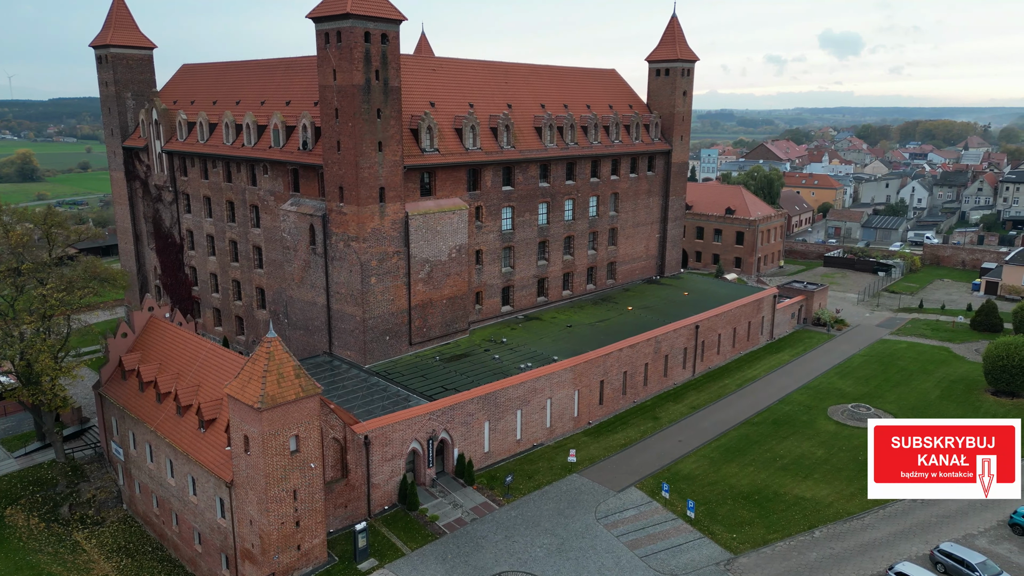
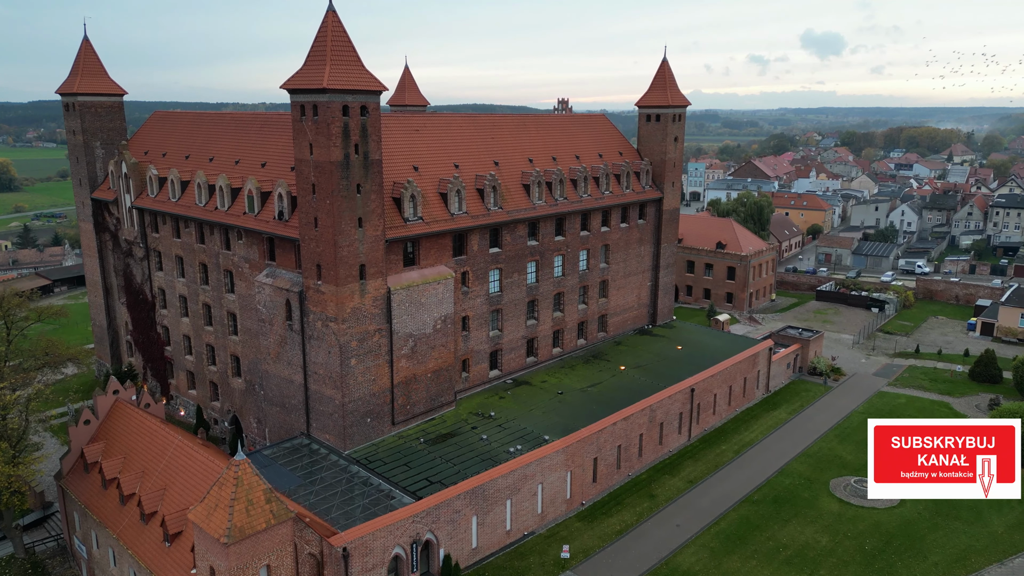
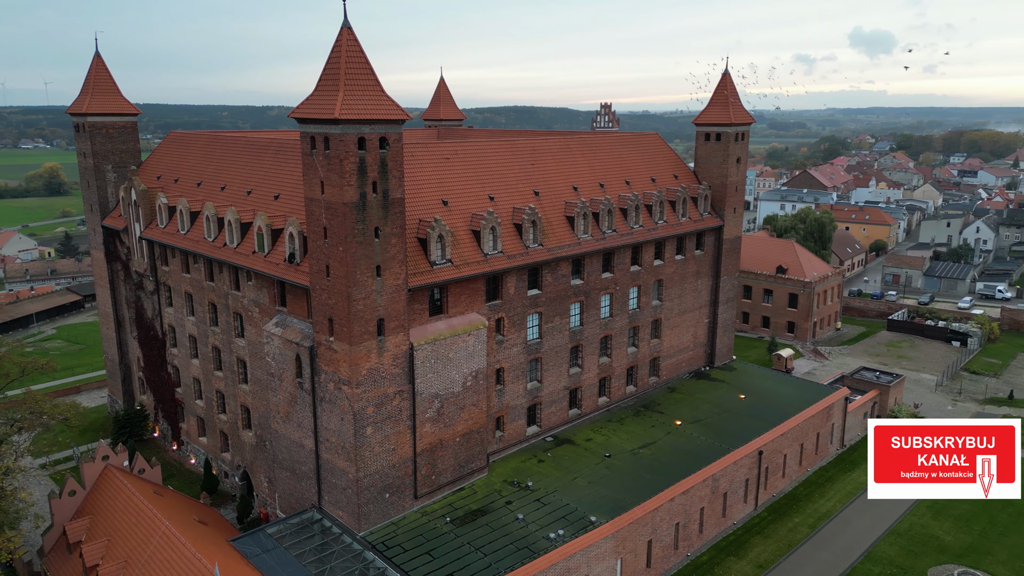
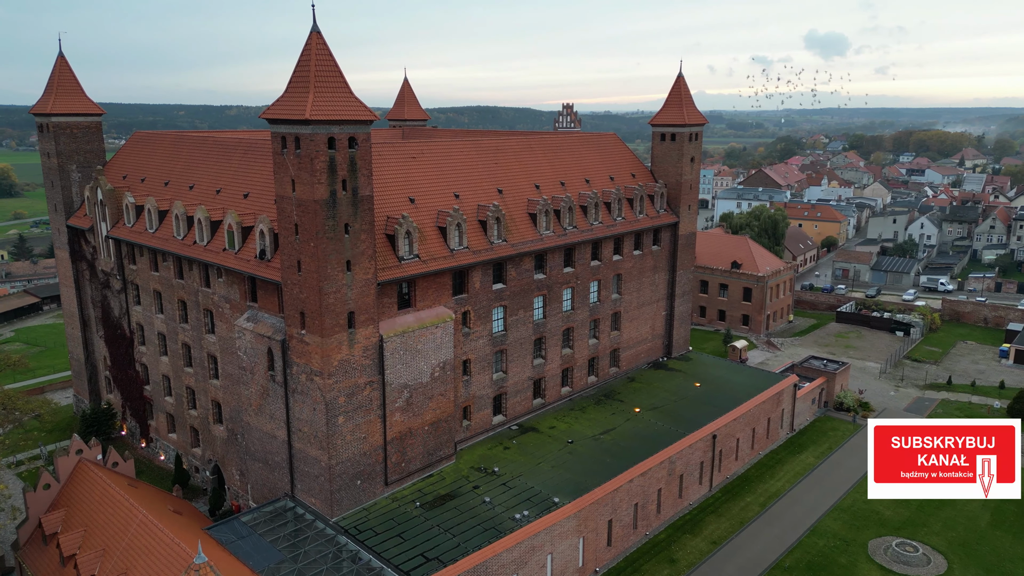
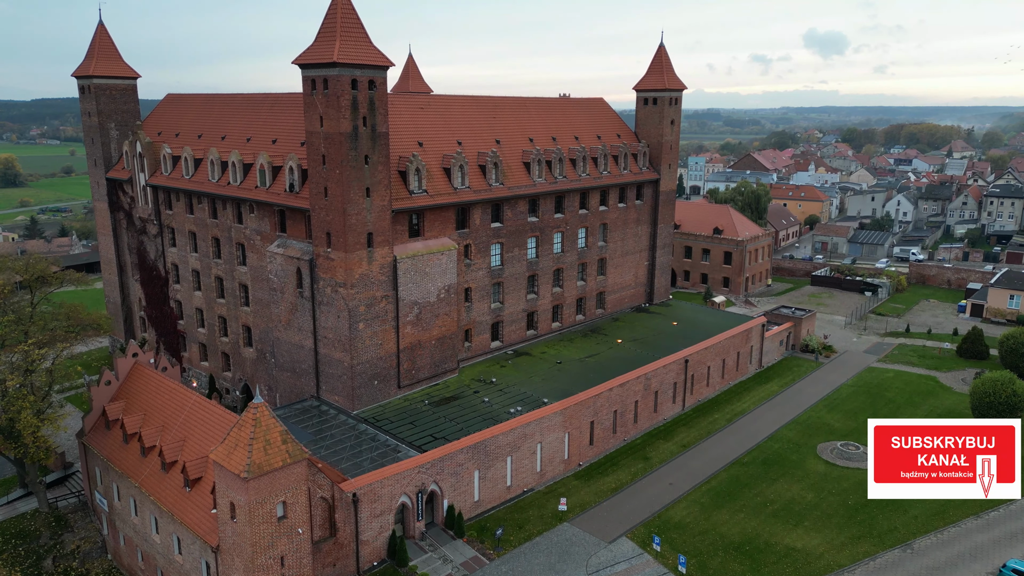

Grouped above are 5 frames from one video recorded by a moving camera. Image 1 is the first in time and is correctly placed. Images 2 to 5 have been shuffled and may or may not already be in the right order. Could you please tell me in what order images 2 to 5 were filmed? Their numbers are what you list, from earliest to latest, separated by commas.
5, 2, 4, 3
